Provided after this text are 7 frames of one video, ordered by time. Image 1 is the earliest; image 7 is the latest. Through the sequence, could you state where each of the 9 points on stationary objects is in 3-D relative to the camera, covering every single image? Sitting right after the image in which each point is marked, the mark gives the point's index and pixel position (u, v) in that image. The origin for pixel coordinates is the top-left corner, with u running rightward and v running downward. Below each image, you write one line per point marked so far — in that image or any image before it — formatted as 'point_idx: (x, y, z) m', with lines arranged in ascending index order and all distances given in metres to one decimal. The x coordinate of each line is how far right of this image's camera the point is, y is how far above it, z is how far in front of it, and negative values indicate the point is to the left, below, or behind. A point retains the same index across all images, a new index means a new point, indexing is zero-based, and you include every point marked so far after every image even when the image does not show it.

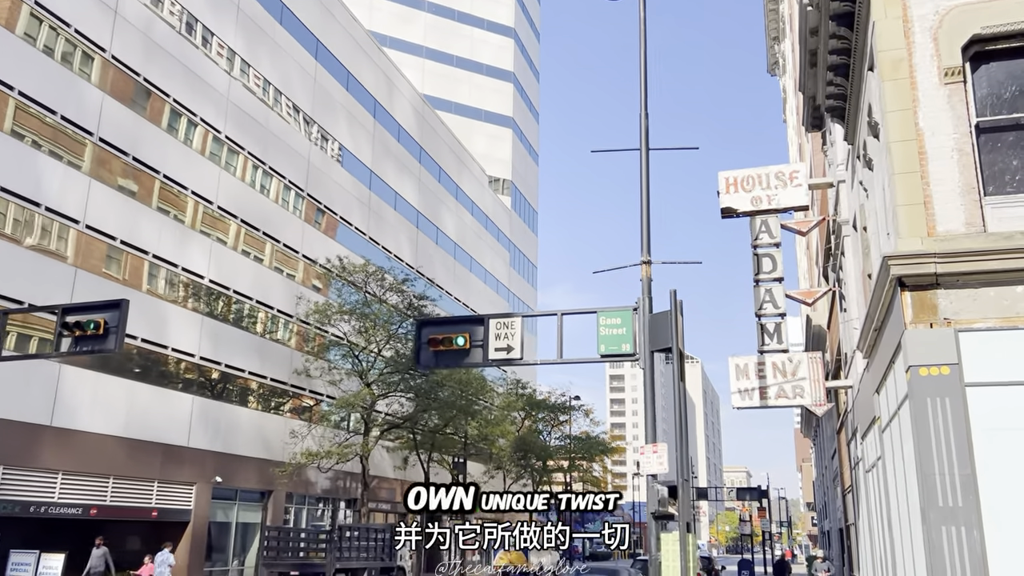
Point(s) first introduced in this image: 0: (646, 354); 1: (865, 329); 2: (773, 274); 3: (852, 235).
0: (+2.2, -1.1, +13.6) m
1: (+5.1, -0.6, +12.2) m
2: (+5.7, +0.4, +18.6) m
3: (+6.2, +0.9, +15.4) m
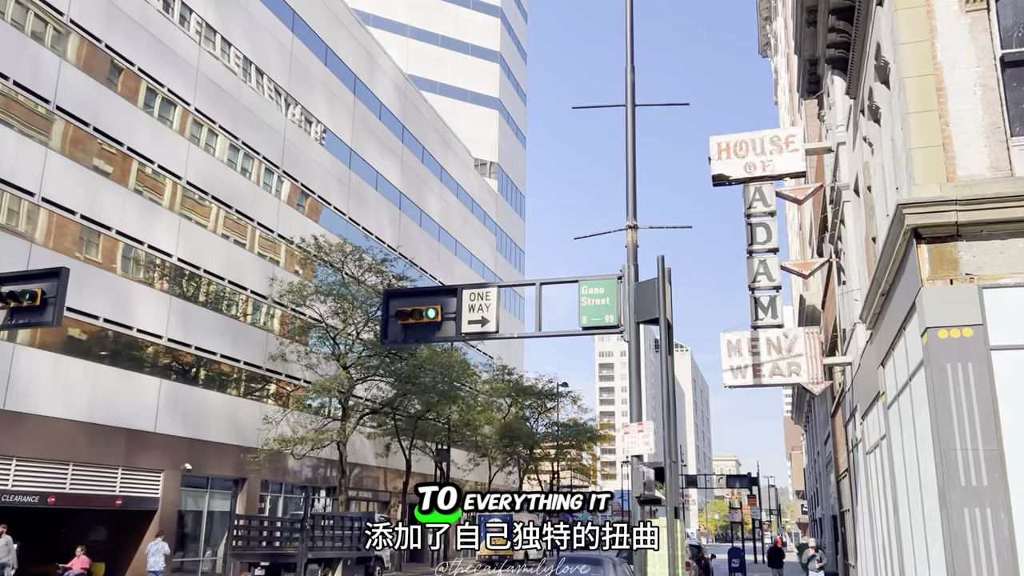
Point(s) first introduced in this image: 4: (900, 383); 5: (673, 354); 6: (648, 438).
0: (+1.8, -0.6, +12.5) m
1: (+4.7, -0.1, +11.1) m
2: (+5.3, +1.0, +17.6) m
3: (+5.8, +1.5, +14.4) m
4: (+4.6, -1.1, +10.1) m
5: (+2.4, -1.0, +12.7) m
6: (+1.9, -2.1, +12.0) m
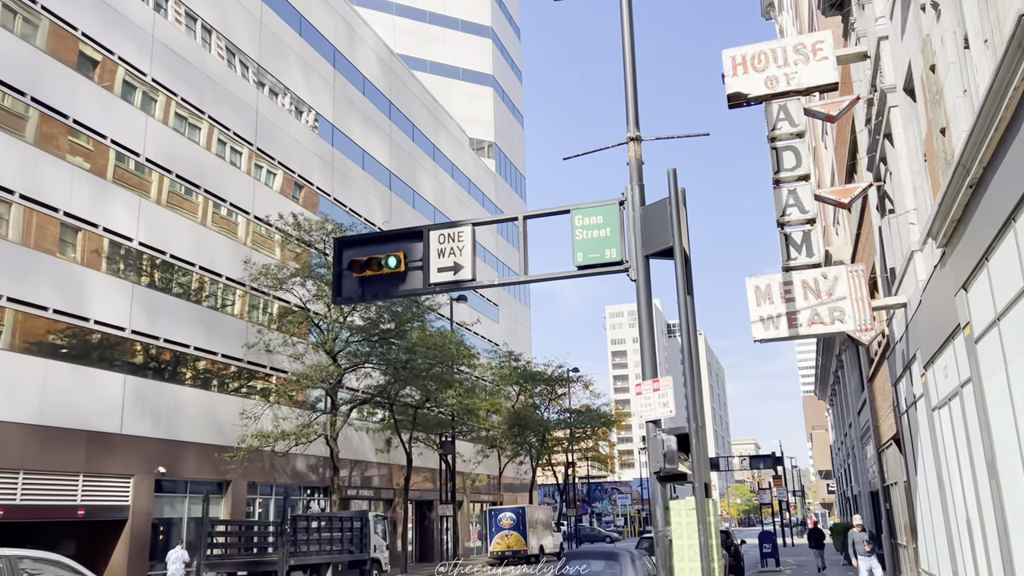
0: (+1.5, +0.3, +10.0) m
1: (+4.4, +0.9, +8.5) m
2: (+5.0, +2.1, +15.0) m
3: (+5.5, +2.5, +11.8) m
4: (+4.3, -0.1, +7.5) m
5: (+2.2, -0.1, +10.2) m
6: (+1.7, -1.2, +9.4) m
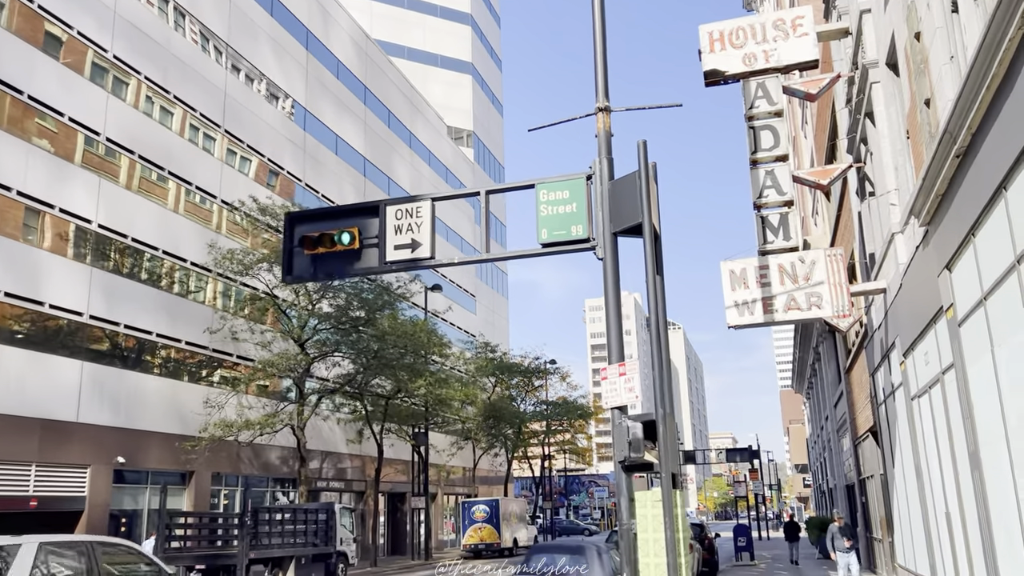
0: (+1.1, +0.6, +9.4) m
1: (+4.0, +1.1, +8.0) m
2: (+4.5, +2.3, +14.5) m
3: (+5.0, +2.8, +11.3) m
4: (+3.9, +0.1, +7.0) m
5: (+1.7, +0.1, +9.6) m
6: (+1.3, -1.0, +8.9) m
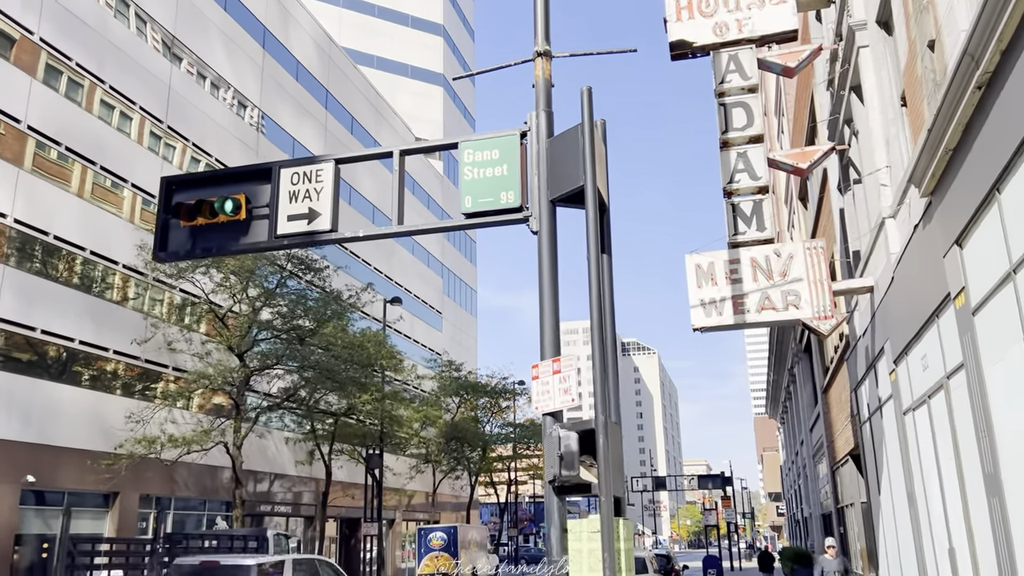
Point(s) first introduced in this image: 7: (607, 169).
0: (+0.3, +0.7, +7.7) m
1: (+3.2, +1.3, +6.4) m
2: (+3.6, +2.3, +12.9) m
3: (+4.2, +2.8, +9.7) m
4: (+3.2, +0.3, +5.3) m
5: (+0.9, +0.3, +7.9) m
6: (+0.5, -0.8, +7.1) m
7: (+0.9, +1.1, +7.9) m
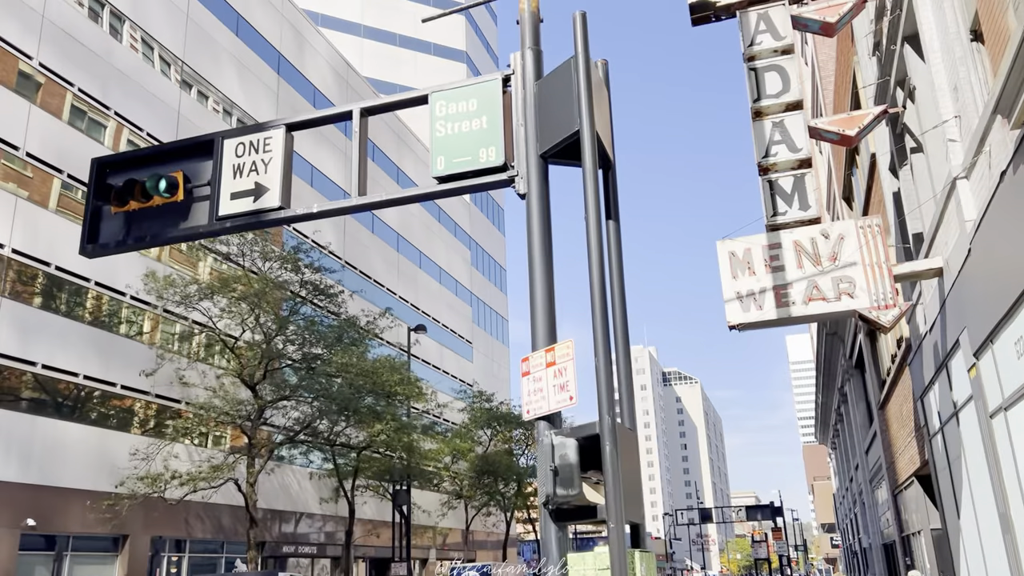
0: (+0.1, +0.9, +6.2) m
1: (+3.0, +1.6, +4.8) m
2: (+3.6, +2.4, +11.3) m
3: (+4.1, +3.1, +8.1) m
4: (+3.0, +0.7, +3.7) m
5: (+0.8, +0.5, +6.4) m
6: (+0.3, -0.6, +5.5) m
7: (+0.7, +1.3, +6.4) m
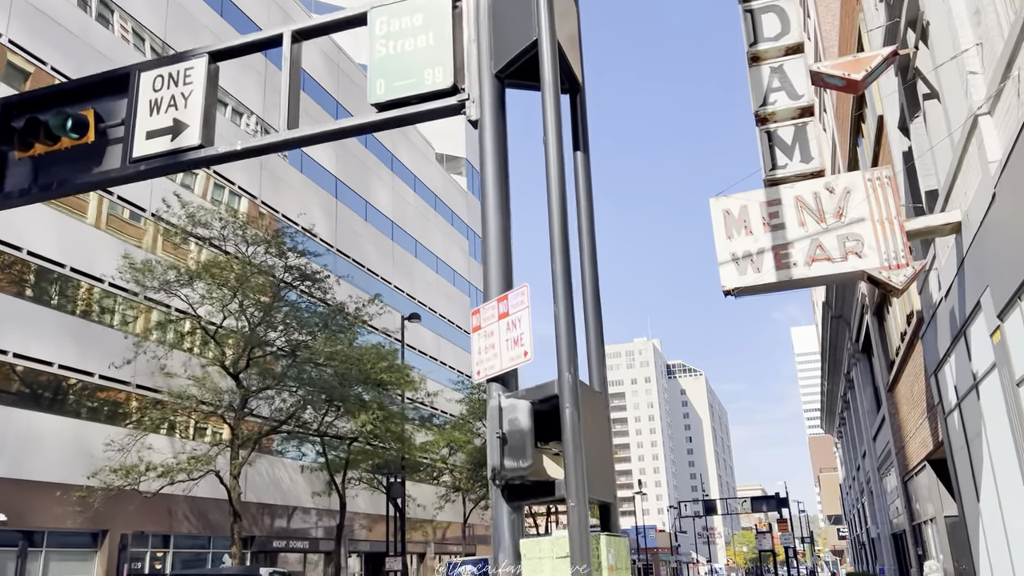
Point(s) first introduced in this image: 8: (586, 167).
0: (-0.2, +1.3, +5.3) m
1: (+2.7, +2.0, +3.9) m
2: (+3.3, +2.8, +10.4) m
3: (+3.8, +3.5, +7.2) m
4: (+2.6, +1.0, +2.8) m
5: (+0.5, +0.9, +5.5) m
6: (0.0, -0.3, +4.6) m
7: (+0.4, +1.7, +5.5) m
8: (+0.5, +0.8, +5.4) m
